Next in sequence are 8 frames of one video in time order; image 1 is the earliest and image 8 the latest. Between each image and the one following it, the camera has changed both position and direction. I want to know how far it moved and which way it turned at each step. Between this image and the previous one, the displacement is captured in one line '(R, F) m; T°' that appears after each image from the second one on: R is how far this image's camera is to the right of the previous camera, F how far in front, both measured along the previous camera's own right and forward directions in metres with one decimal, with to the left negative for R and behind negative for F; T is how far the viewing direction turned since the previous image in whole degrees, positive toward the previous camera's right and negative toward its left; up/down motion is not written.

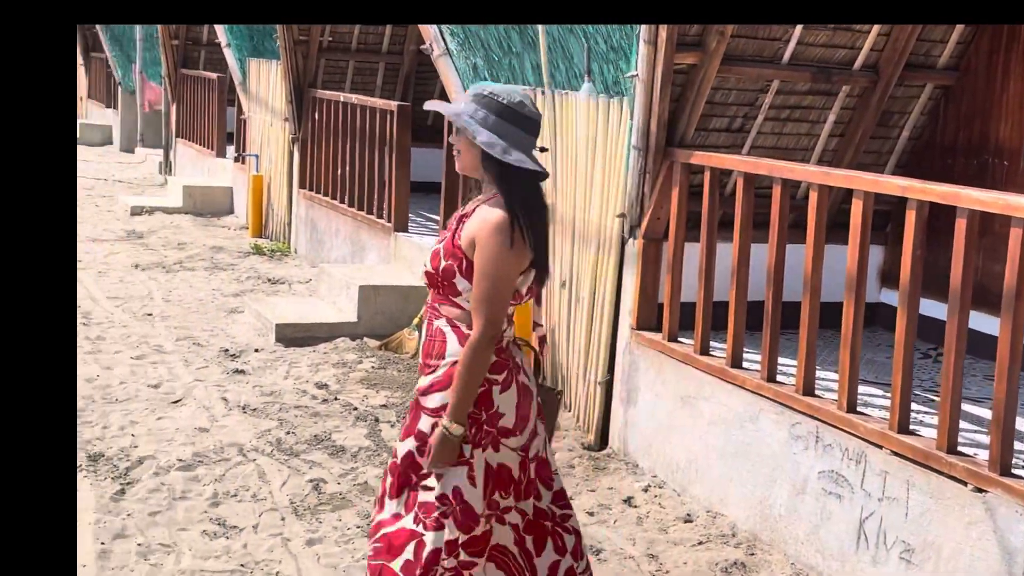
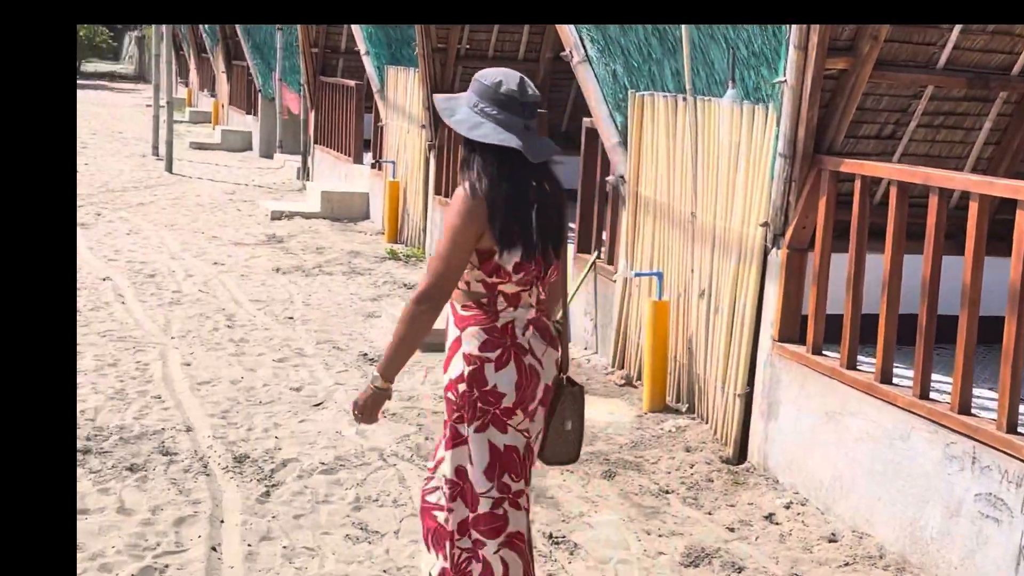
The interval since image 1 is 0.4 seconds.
(-0.1, 0.0) m; -6°
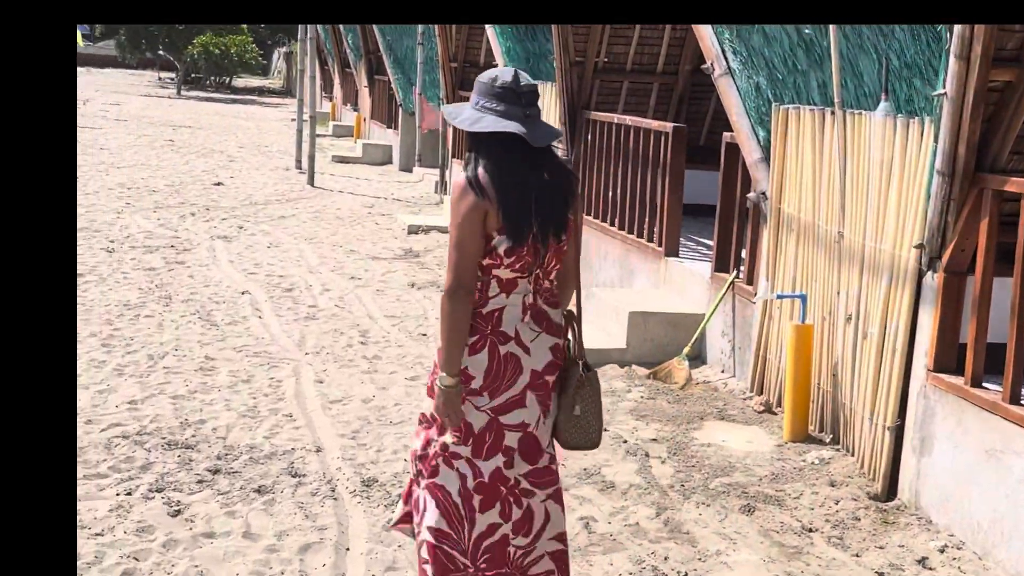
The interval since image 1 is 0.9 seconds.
(0.0, +0.1) m; -6°
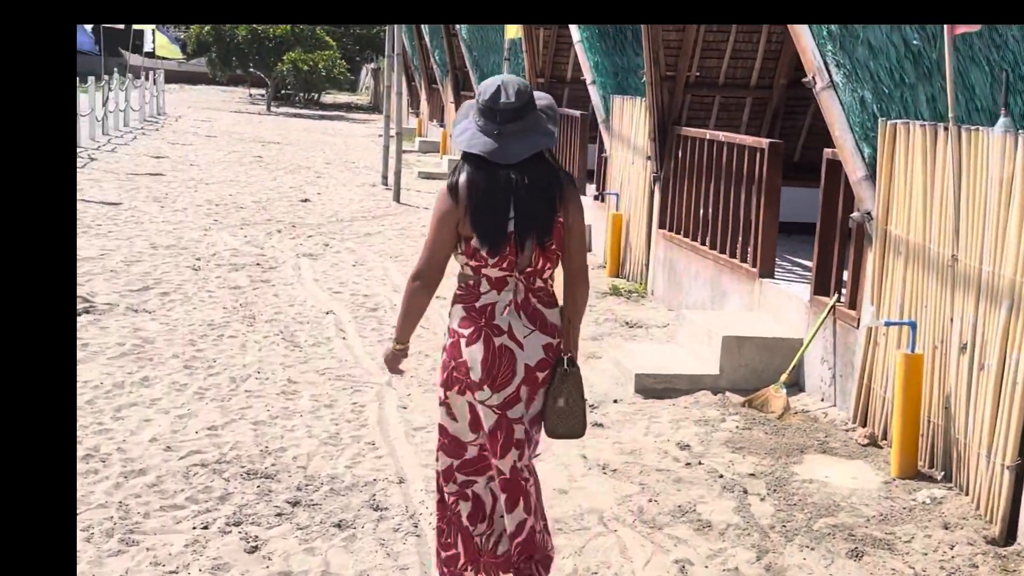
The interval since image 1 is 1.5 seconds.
(0.0, +0.2) m; -4°
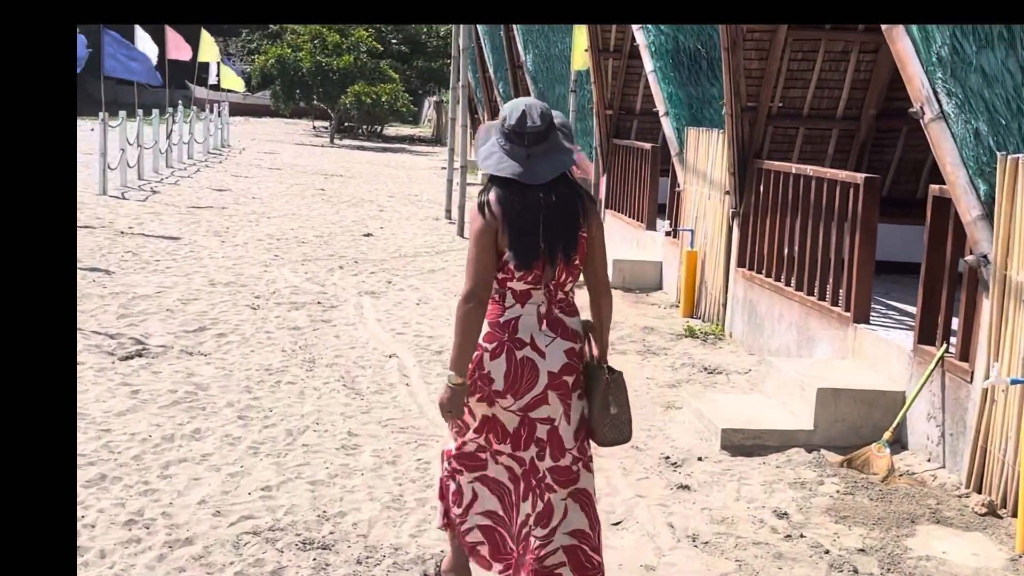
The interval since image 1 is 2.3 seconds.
(-0.1, +0.4) m; -3°
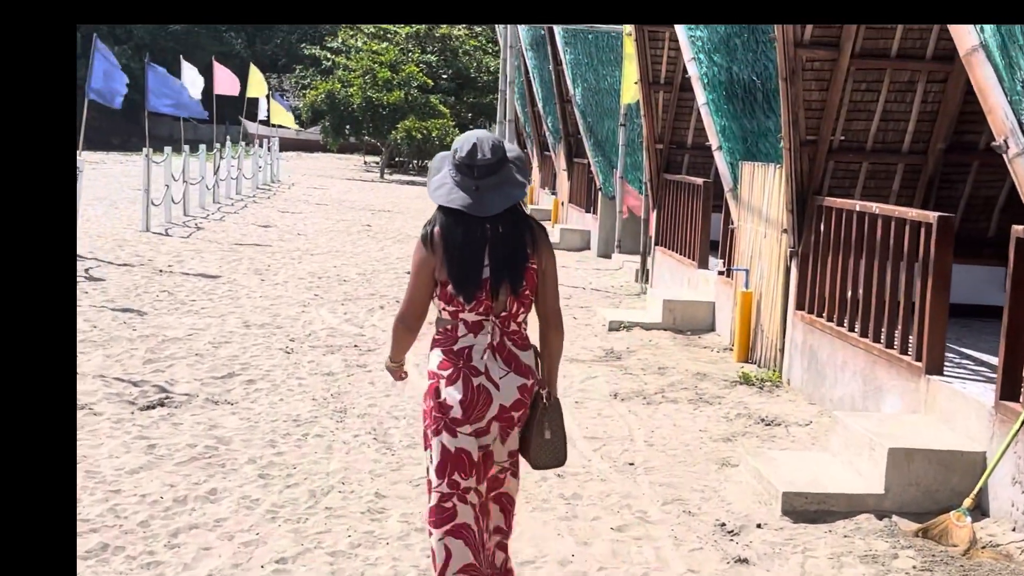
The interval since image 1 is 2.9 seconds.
(0.0, +0.4) m; -2°
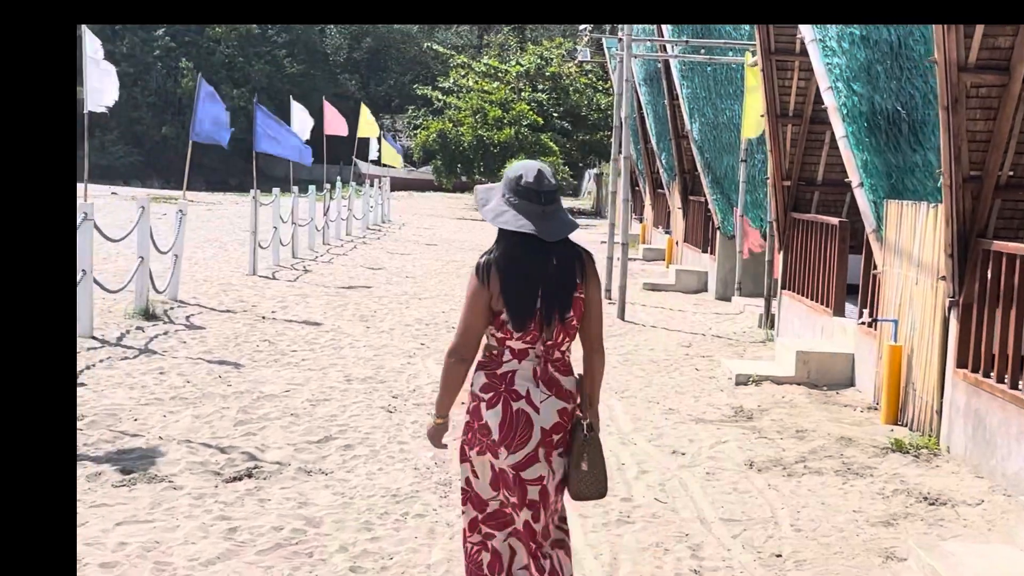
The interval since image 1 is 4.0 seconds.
(-0.1, +0.7) m; -5°
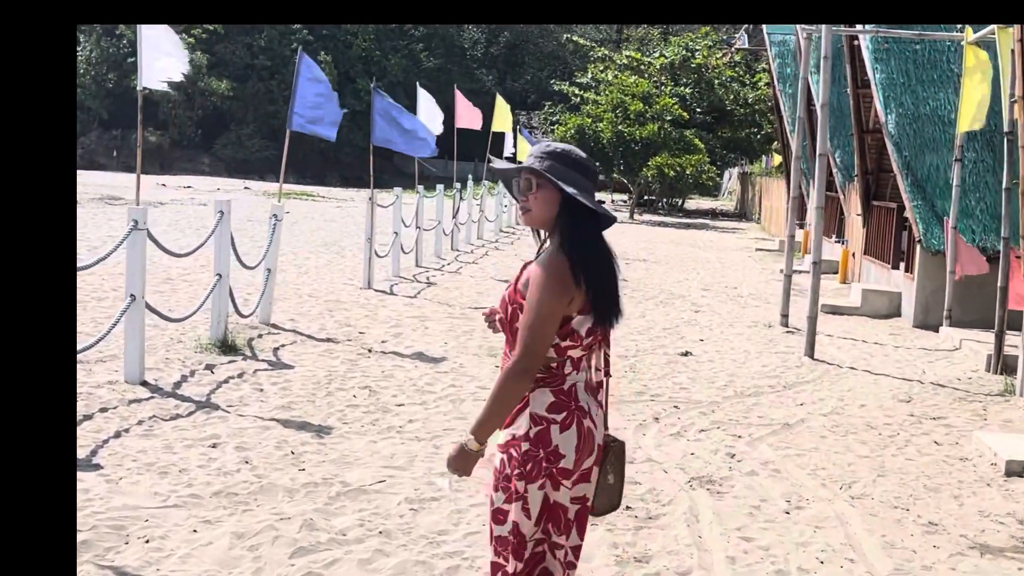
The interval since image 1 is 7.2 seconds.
(-0.3, +2.4) m; -6°
